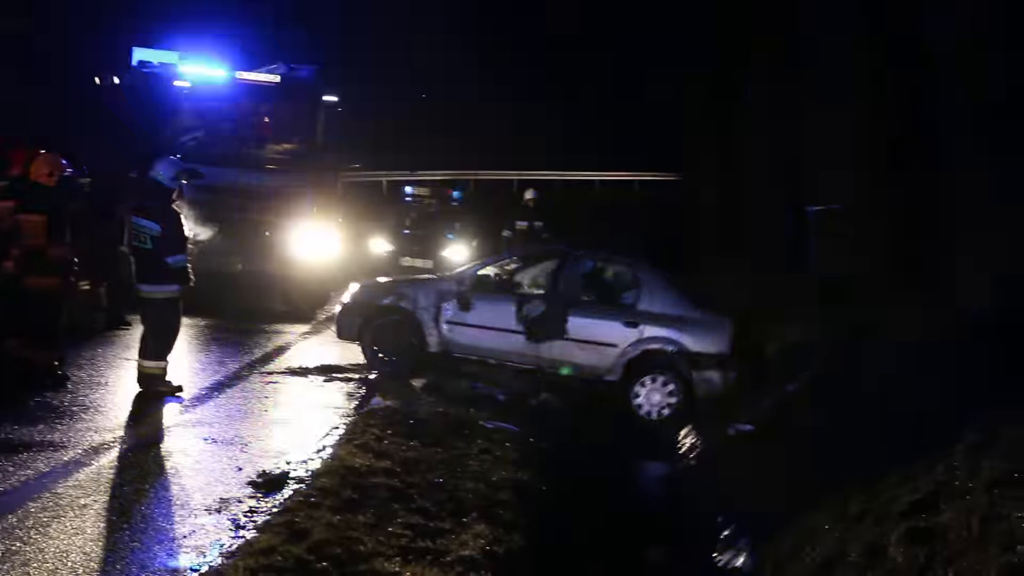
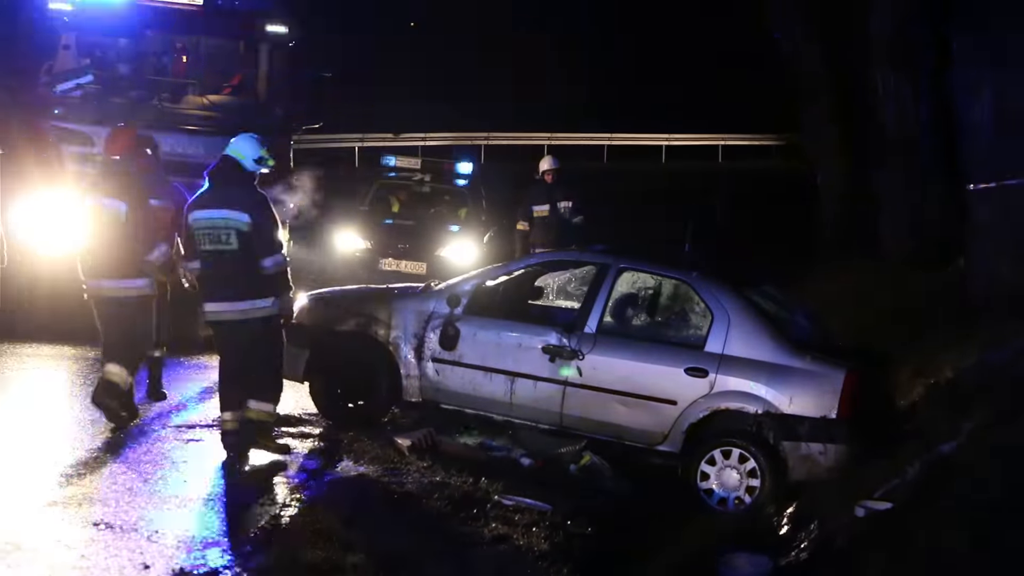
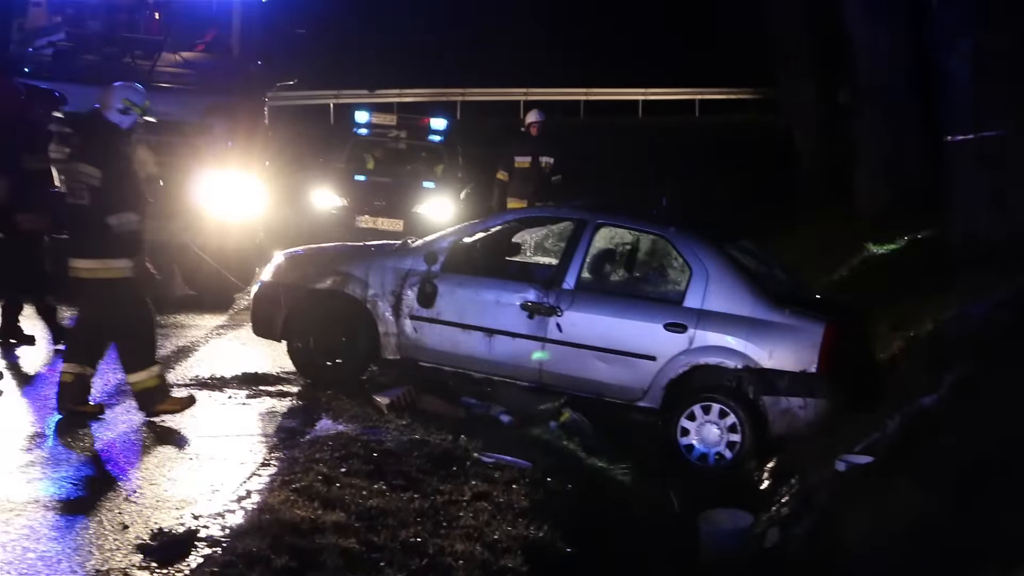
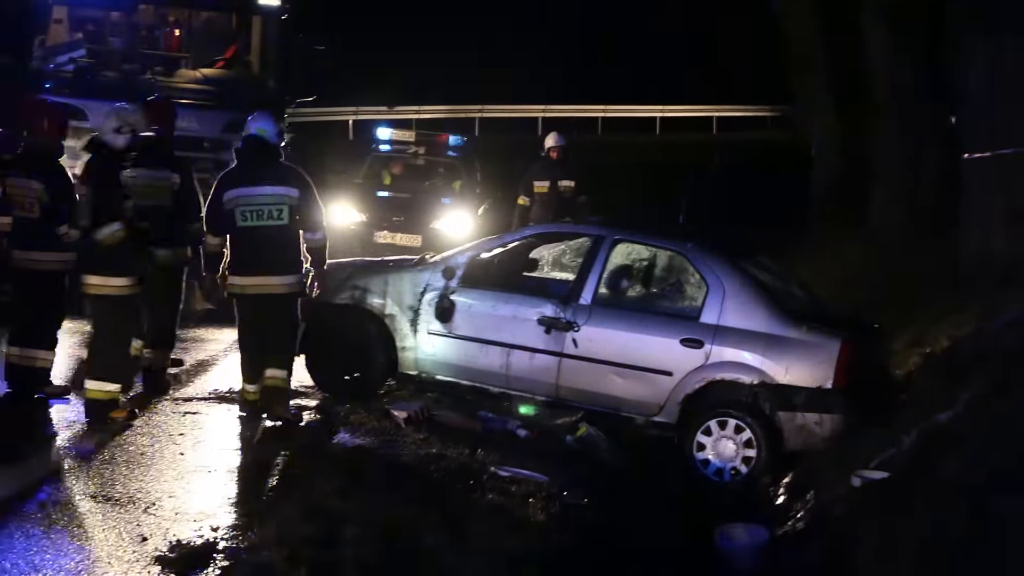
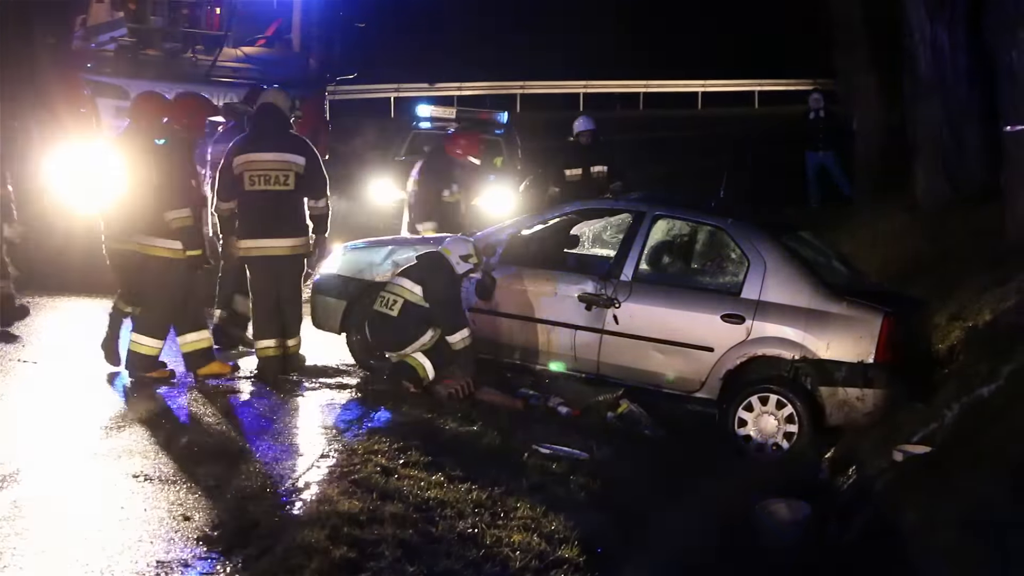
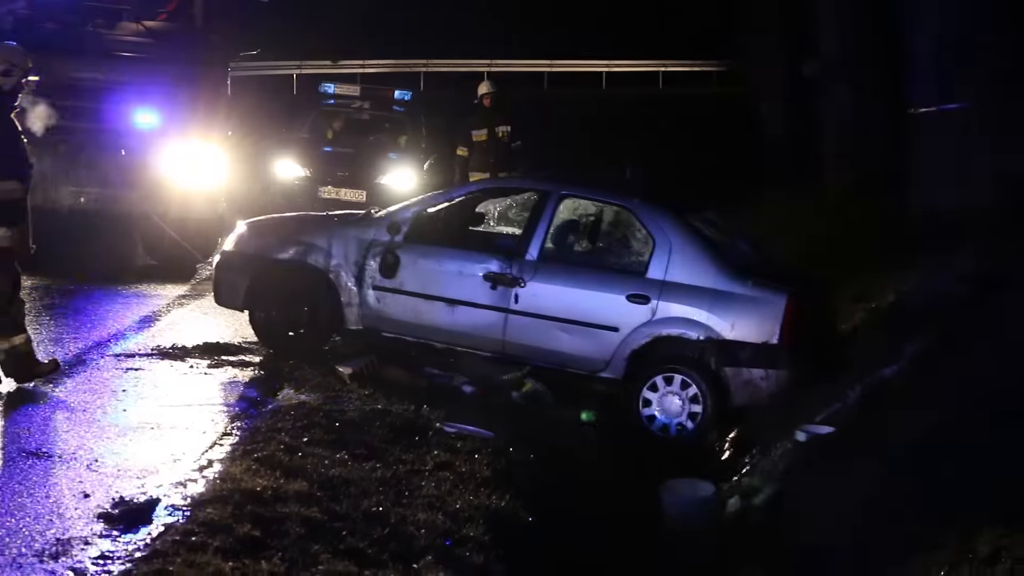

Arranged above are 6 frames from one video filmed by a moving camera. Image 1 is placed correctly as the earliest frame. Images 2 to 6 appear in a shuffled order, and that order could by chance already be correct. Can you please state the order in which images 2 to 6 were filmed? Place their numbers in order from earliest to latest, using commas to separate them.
6, 3, 2, 4, 5
